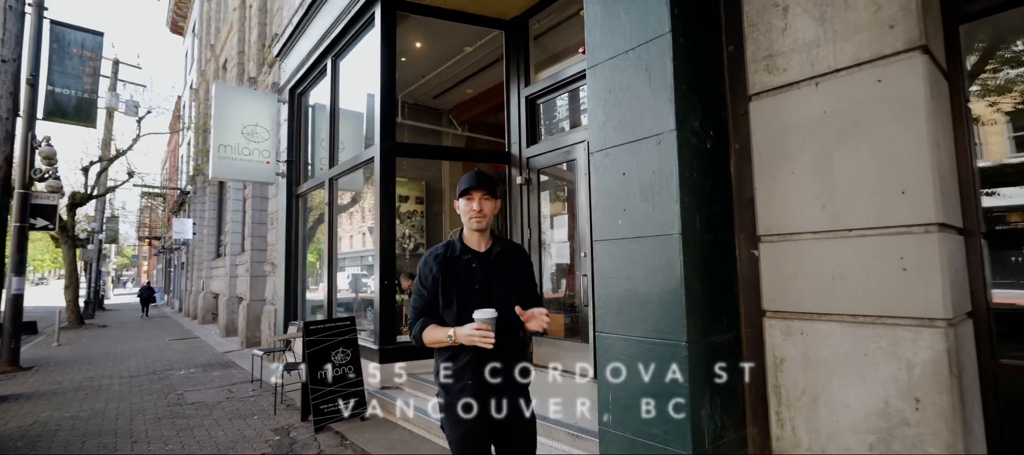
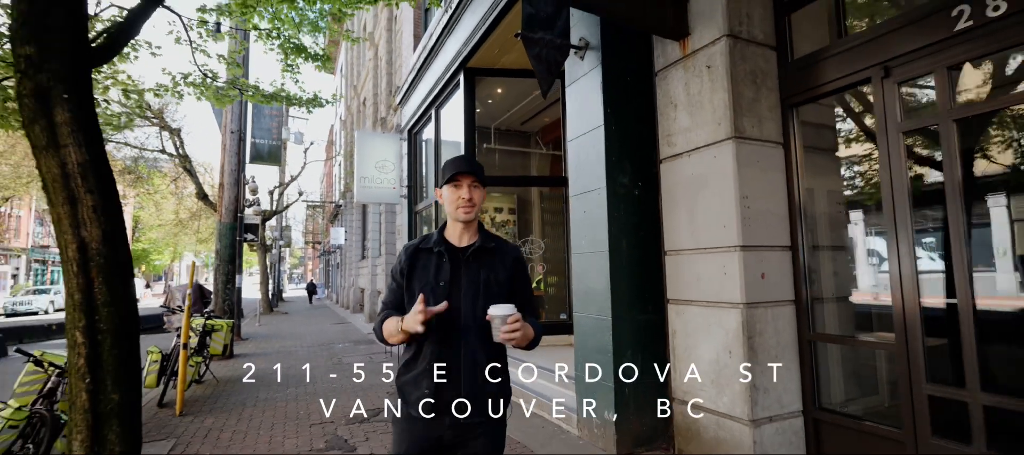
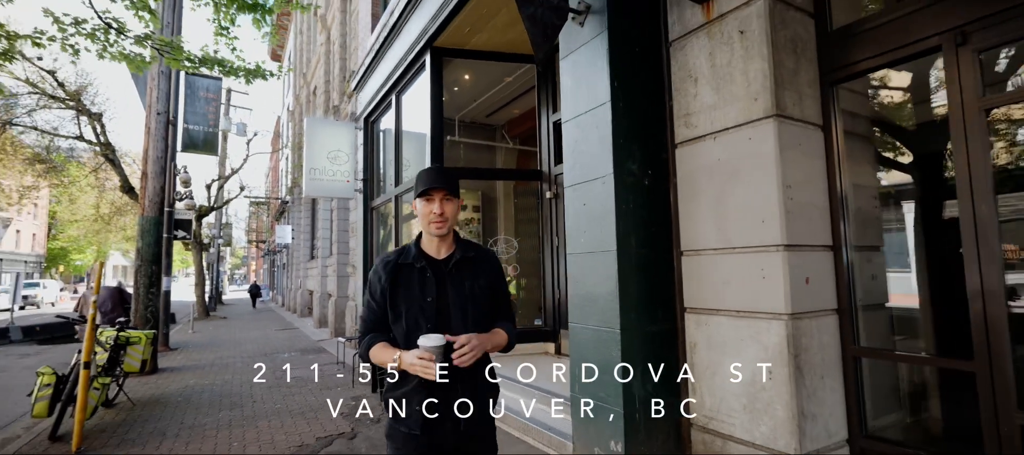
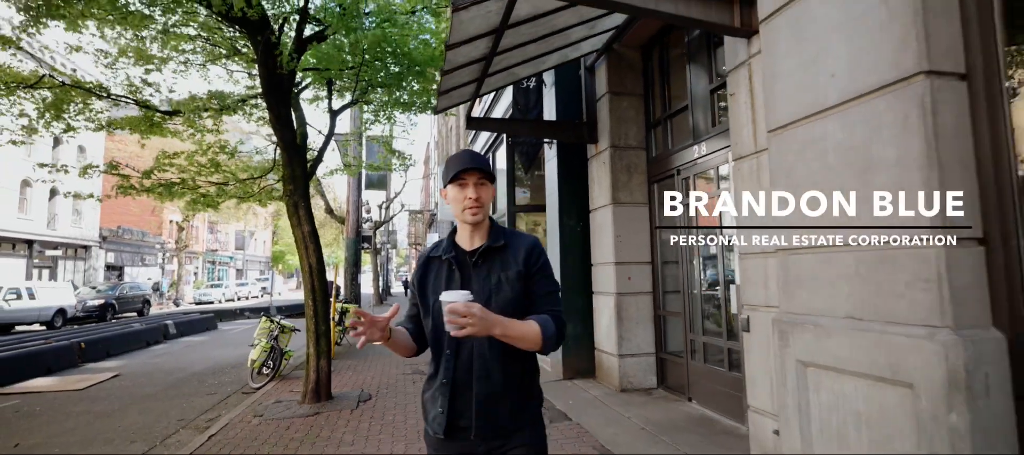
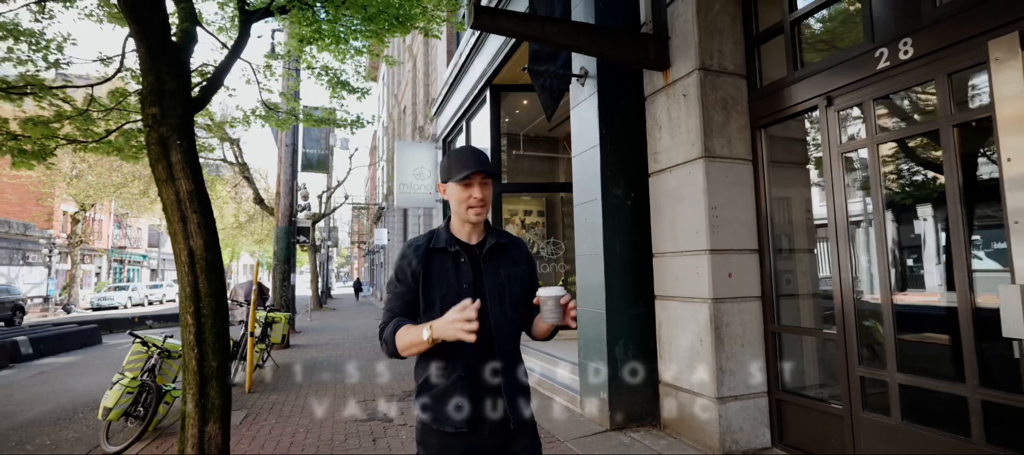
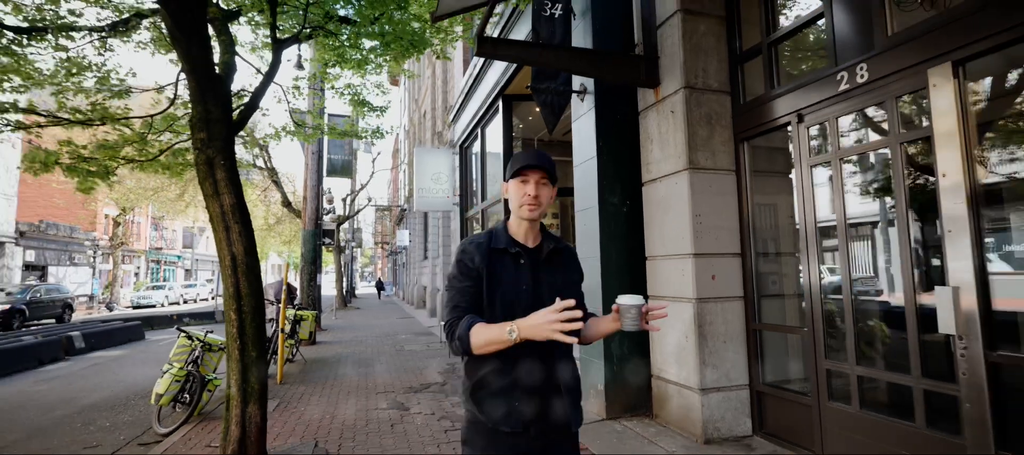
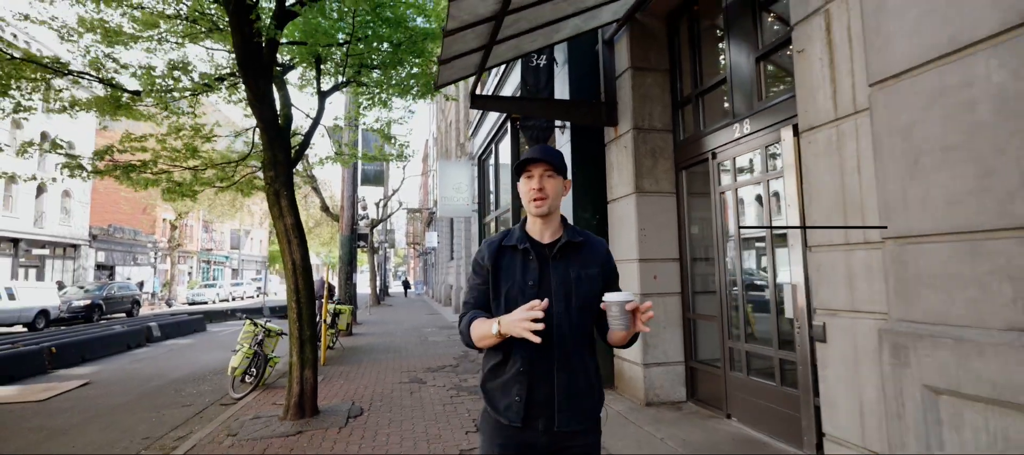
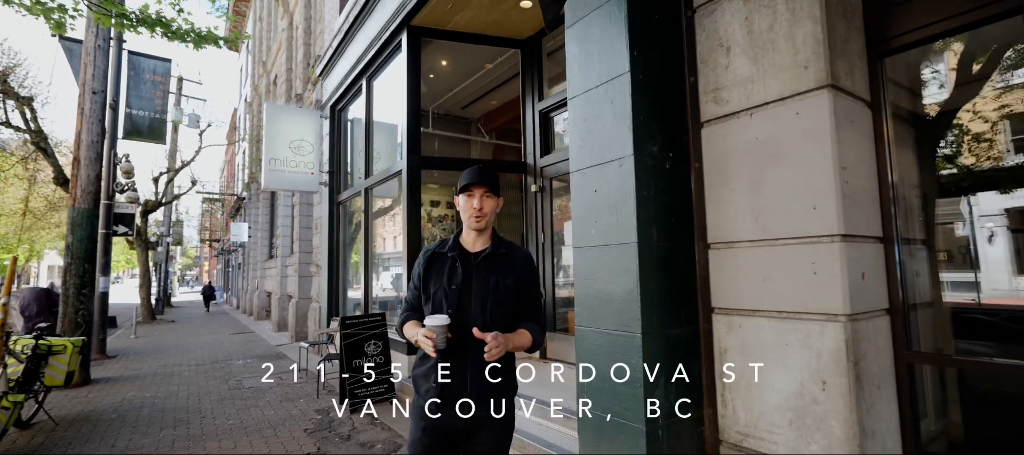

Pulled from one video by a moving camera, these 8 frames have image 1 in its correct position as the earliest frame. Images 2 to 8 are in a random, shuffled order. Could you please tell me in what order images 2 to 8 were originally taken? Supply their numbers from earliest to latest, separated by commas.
8, 3, 2, 5, 6, 7, 4
